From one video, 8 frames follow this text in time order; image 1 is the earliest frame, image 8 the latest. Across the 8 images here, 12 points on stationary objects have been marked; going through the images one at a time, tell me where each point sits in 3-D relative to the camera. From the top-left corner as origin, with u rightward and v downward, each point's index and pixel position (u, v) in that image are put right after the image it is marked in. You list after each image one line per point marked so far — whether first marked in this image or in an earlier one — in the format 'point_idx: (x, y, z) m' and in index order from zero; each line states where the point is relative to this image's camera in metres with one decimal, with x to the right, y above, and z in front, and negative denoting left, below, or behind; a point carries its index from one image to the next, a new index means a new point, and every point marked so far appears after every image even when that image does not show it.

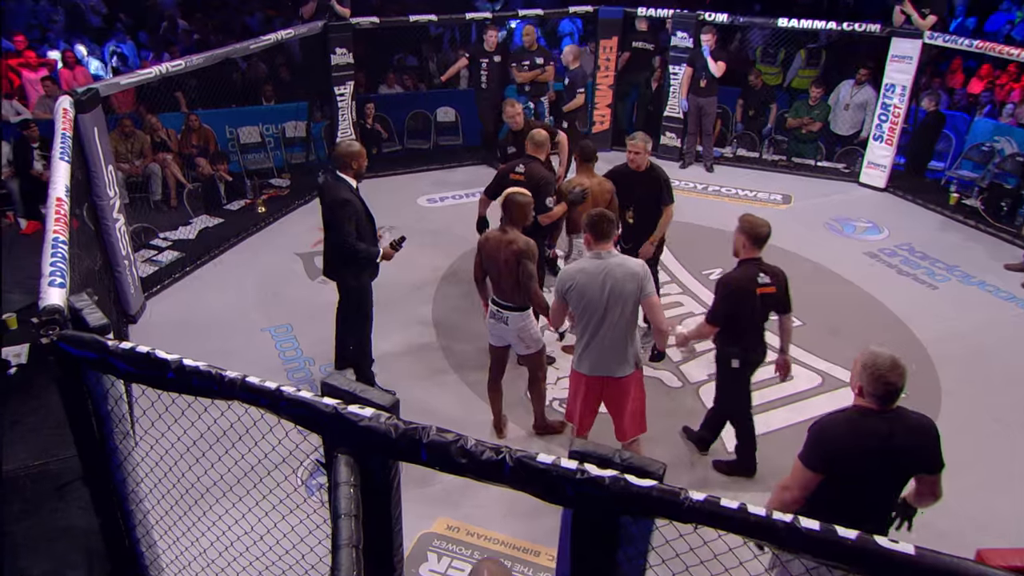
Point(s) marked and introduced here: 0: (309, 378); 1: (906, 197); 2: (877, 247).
0: (-1.6, -0.7, +6.6) m
1: (+4.2, +0.9, +9.1) m
2: (+3.5, +0.4, +8.1) m
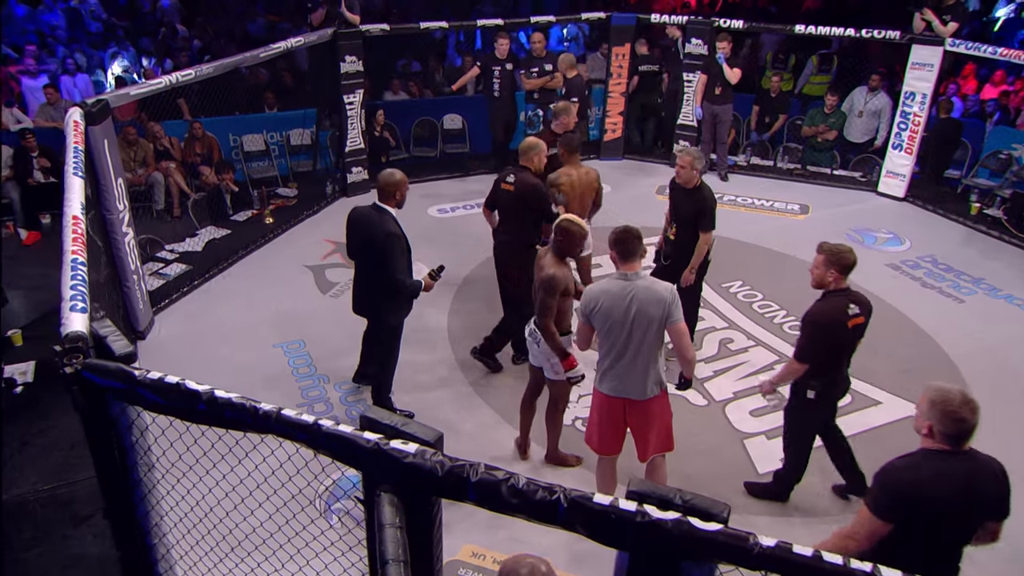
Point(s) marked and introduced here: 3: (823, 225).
0: (-1.4, -0.8, +6.4) m
1: (+4.3, +0.8, +9.0) m
2: (+3.6, +0.3, +8.0) m
3: (+3.1, +0.6, +8.6) m
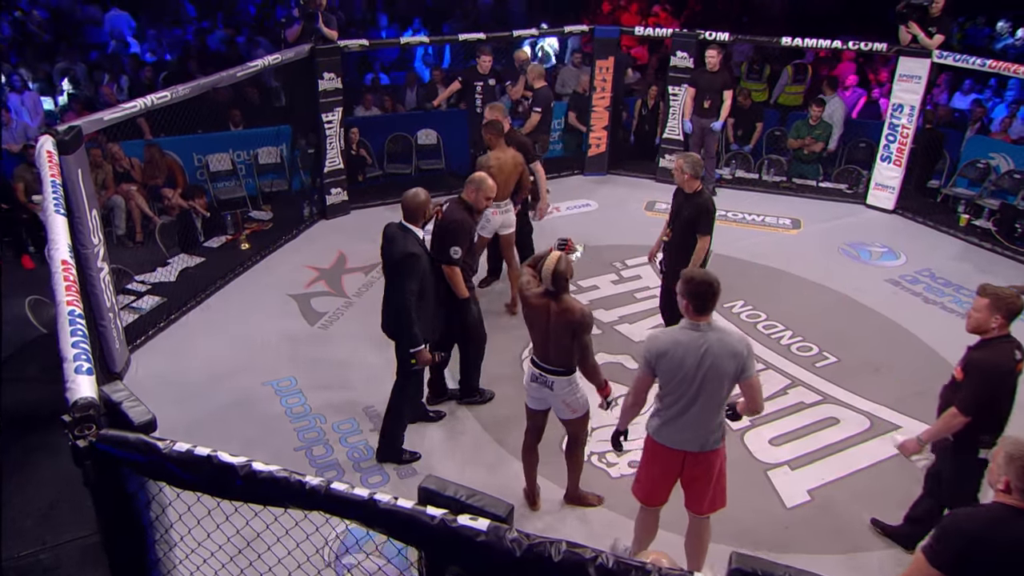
0: (-1.3, -1.1, +6.0) m
1: (+4.2, +0.7, +9.0) m
2: (+3.5, +0.1, +7.9) m
3: (+3.0, +0.5, +8.6) m
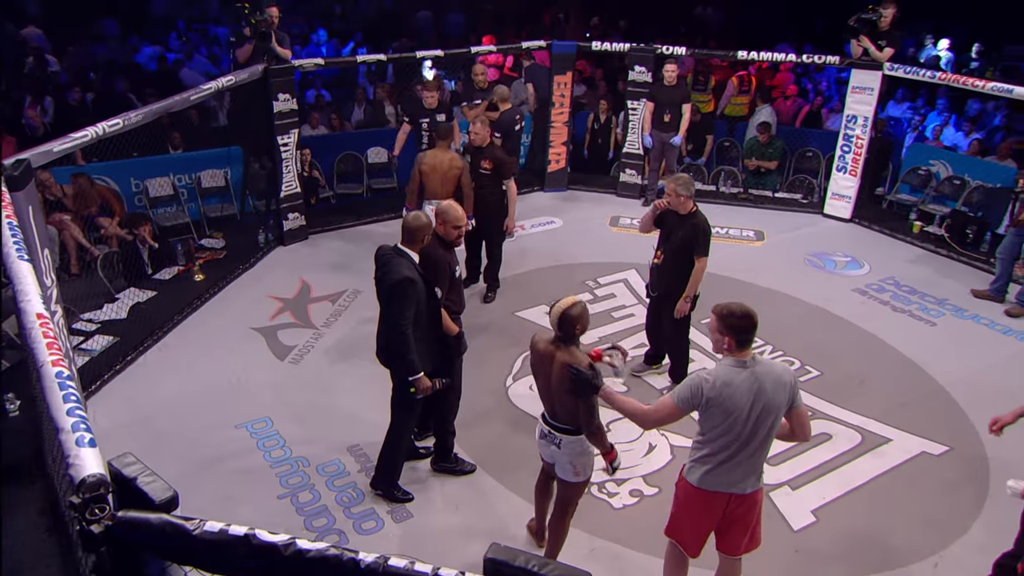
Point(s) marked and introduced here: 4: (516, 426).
0: (-1.4, -1.3, +5.7) m
1: (+3.8, +0.6, +9.2) m
2: (+3.3, 0.0, +8.1) m
3: (+2.7, +0.4, +8.6) m
4: (0.0, -1.0, +6.3) m
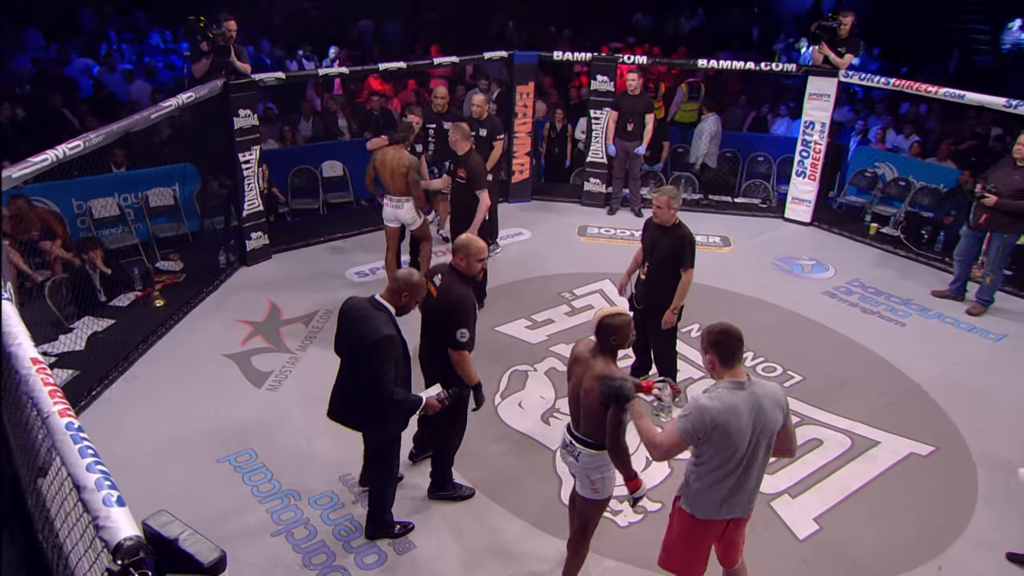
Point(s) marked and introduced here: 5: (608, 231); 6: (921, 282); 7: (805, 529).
0: (-1.3, -1.5, +5.5) m
1: (+3.5, +0.6, +9.4) m
2: (+3.0, 0.0, +8.2) m
3: (+2.4, +0.3, +8.8) m
4: (0.0, -1.1, +6.2) m
5: (+1.0, +0.6, +9.1) m
6: (+3.9, +0.1, +8.3) m
7: (+1.8, -1.5, +5.4) m
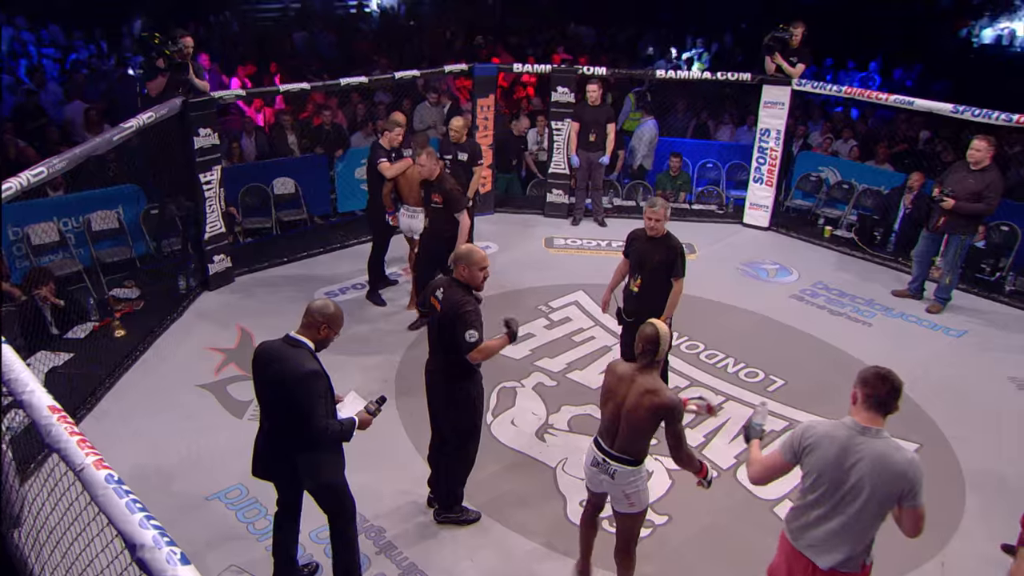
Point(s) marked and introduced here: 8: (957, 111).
0: (-1.3, -1.6, +5.3) m
1: (+3.1, +0.6, +9.6) m
2: (+2.8, 0.0, +8.4) m
3: (+2.1, +0.3, +8.9) m
4: (0.0, -1.2, +6.1) m
5: (+0.7, +0.5, +9.1) m
6: (+3.7, +0.1, +8.6) m
7: (+1.9, -1.6, +5.5) m
8: (+4.4, +1.8, +8.6) m
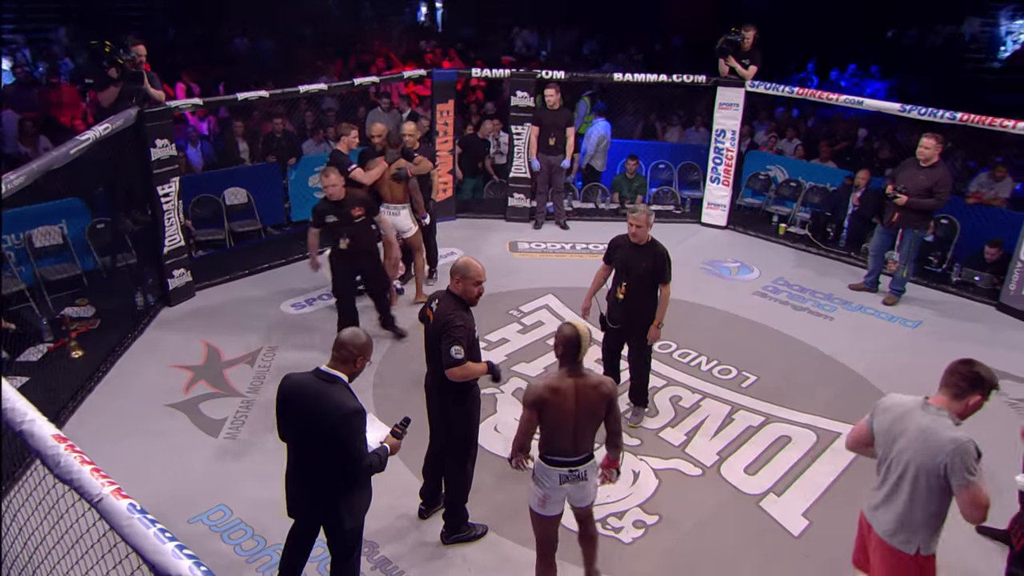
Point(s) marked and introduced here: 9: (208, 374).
0: (-1.3, -1.7, +5.1) m
1: (+2.6, +0.6, +9.8) m
2: (+2.5, 0.0, +8.6) m
3: (+1.7, +0.3, +9.0) m
4: (-0.1, -1.3, +6.1) m
5: (+0.3, +0.4, +9.1) m
6: (+3.3, +0.1, +8.9) m
7: (+1.9, -1.5, +5.6) m
8: (+4.0, +1.8, +9.0) m
9: (-2.4, -0.7, +6.9) m
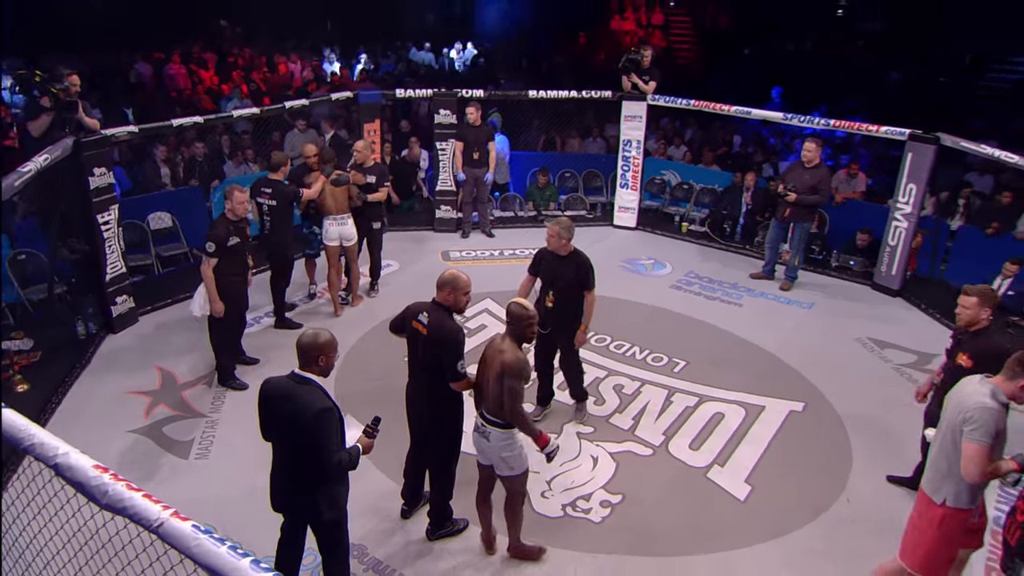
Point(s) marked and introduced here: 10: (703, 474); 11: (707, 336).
0: (-1.3, -1.8, +5.4) m
1: (+1.7, +0.7, +10.6) m
2: (+1.7, +0.1, +9.4) m
3: (+1.0, +0.3, +9.7) m
4: (-0.3, -1.3, +6.5) m
5: (-0.5, +0.4, +9.5) m
6: (+2.6, +0.2, +9.8) m
7: (+1.7, -1.5, +6.3) m
8: (+3.2, +2.0, +10.0) m
9: (-2.8, -0.9, +7.0) m
10: (+1.5, -1.4, +6.5) m
11: (+1.9, -0.4, +8.4) m
